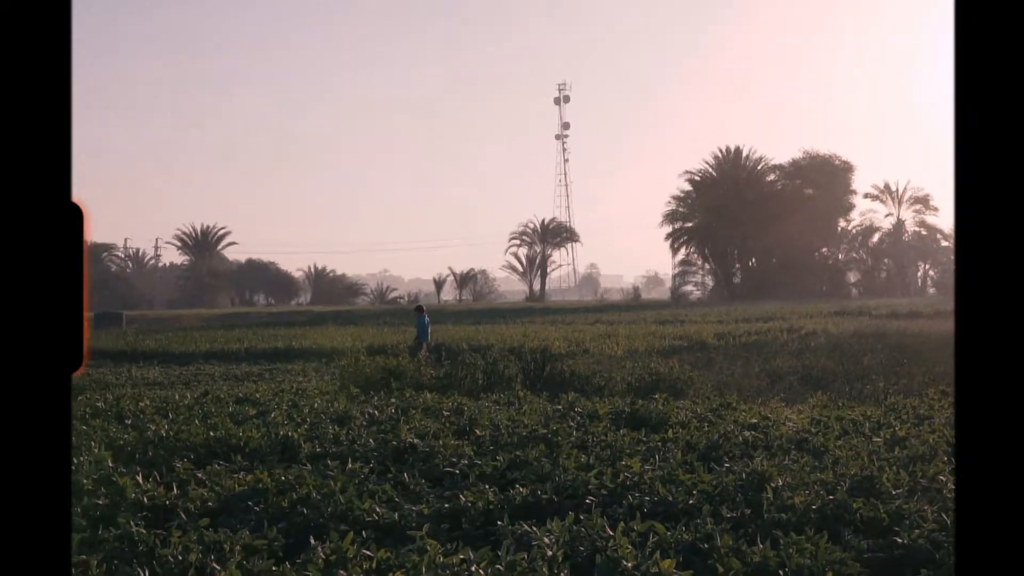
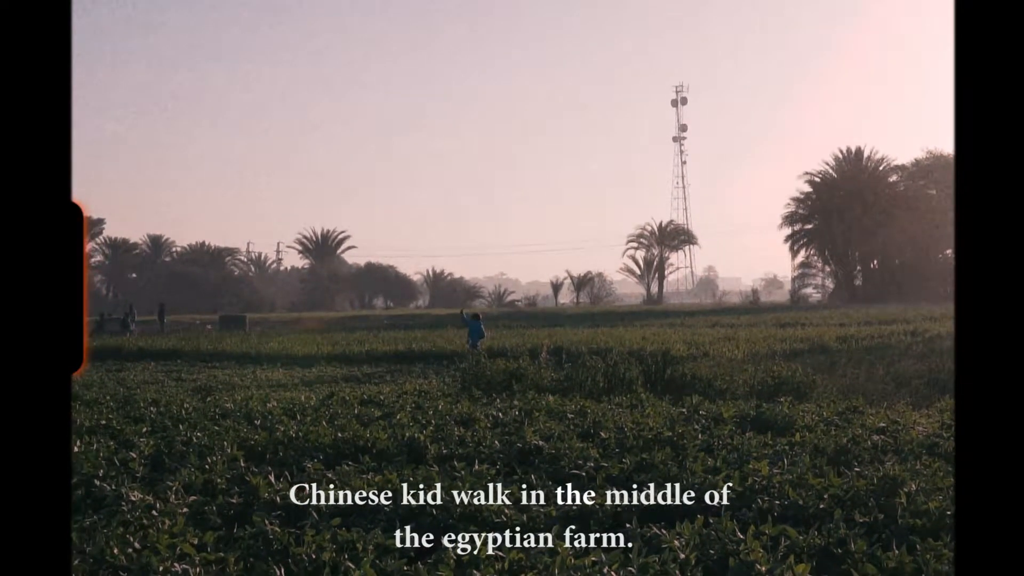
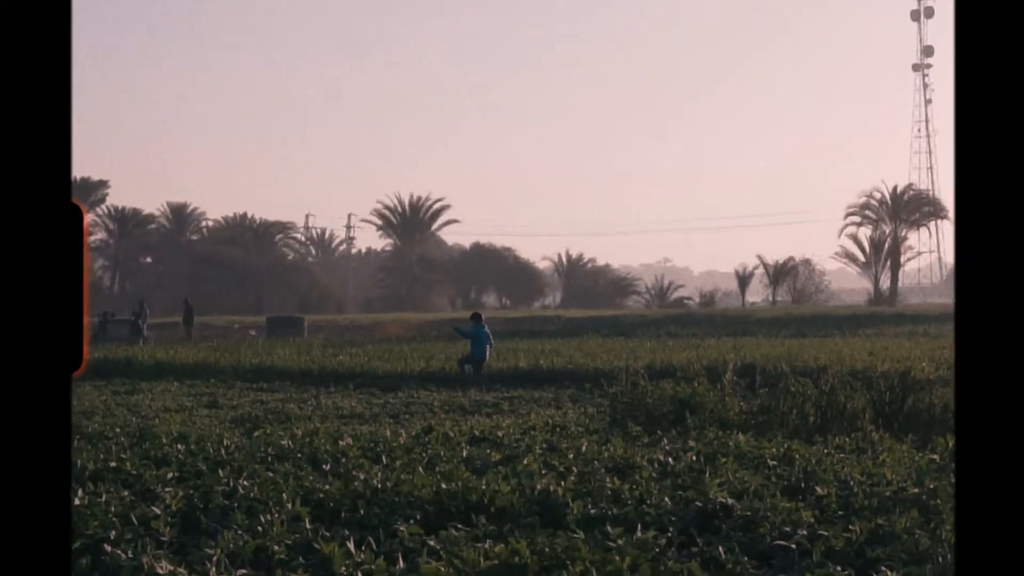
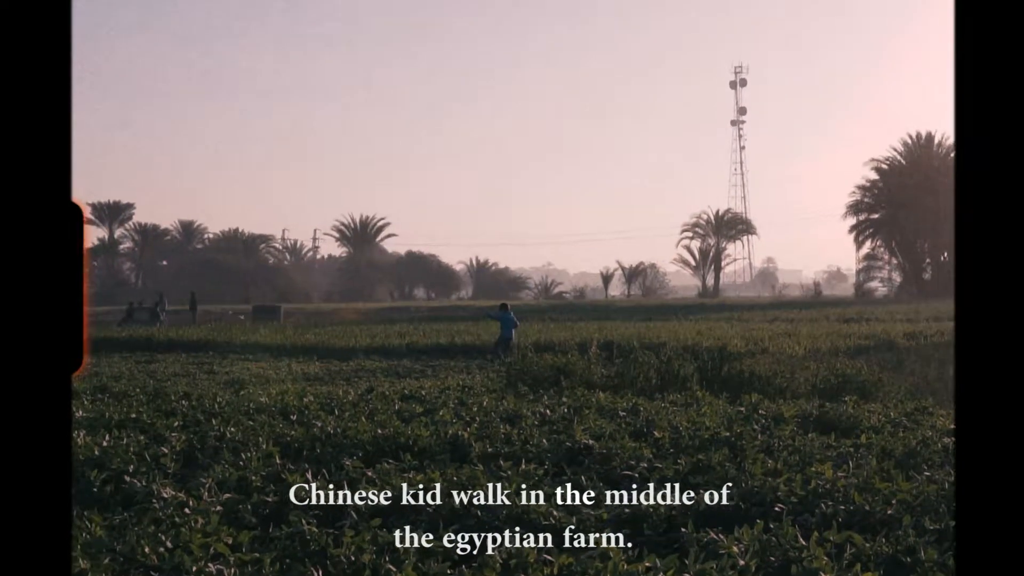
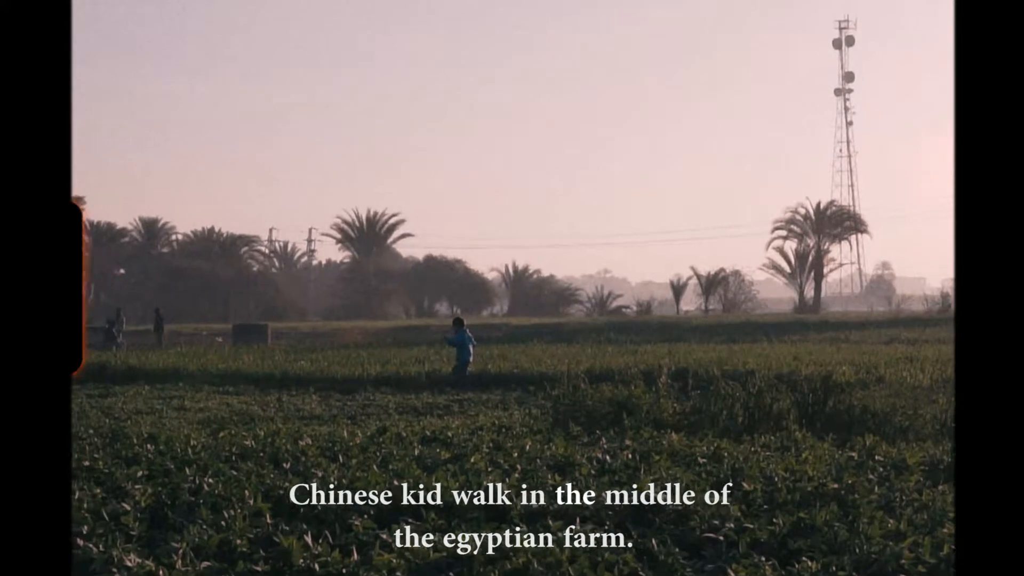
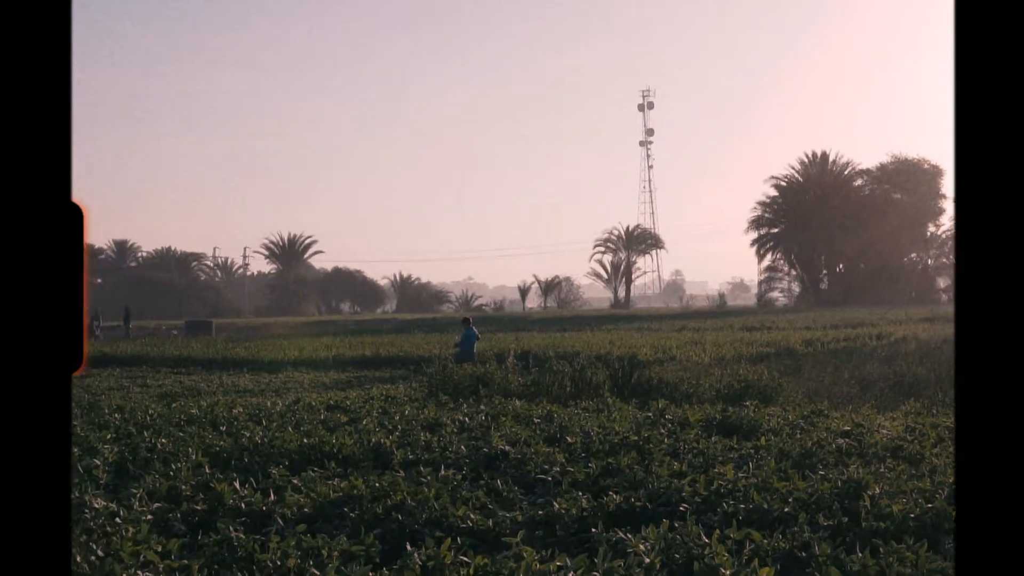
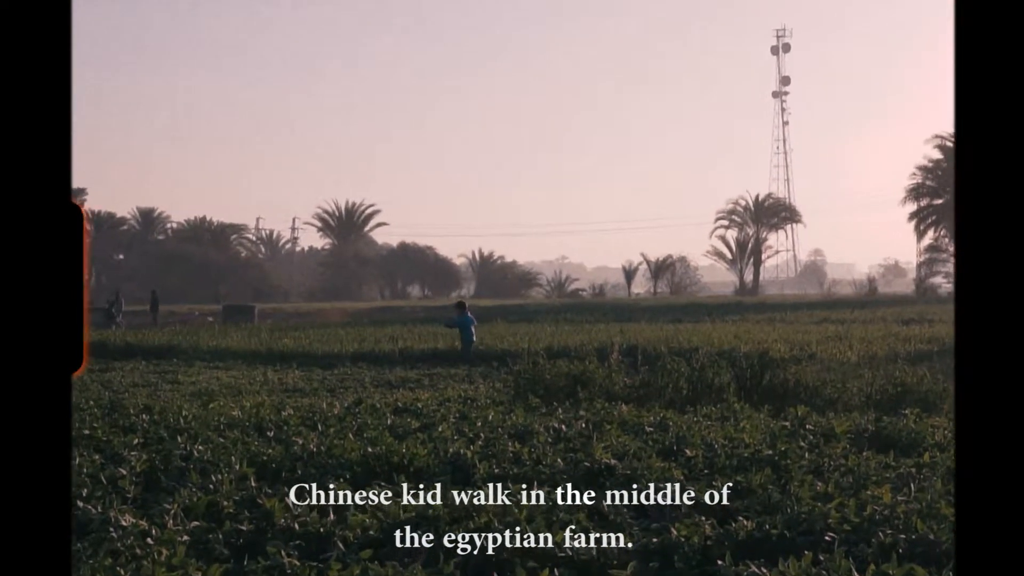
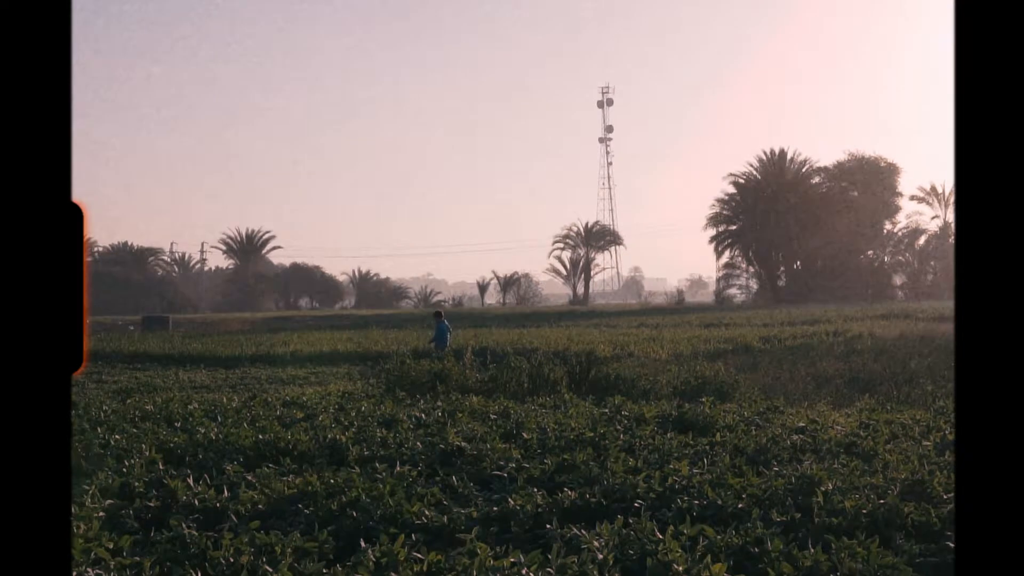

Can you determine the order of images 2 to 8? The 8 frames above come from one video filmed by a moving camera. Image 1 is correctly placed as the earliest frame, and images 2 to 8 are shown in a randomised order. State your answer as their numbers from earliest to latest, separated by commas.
8, 6, 2, 4, 7, 5, 3
